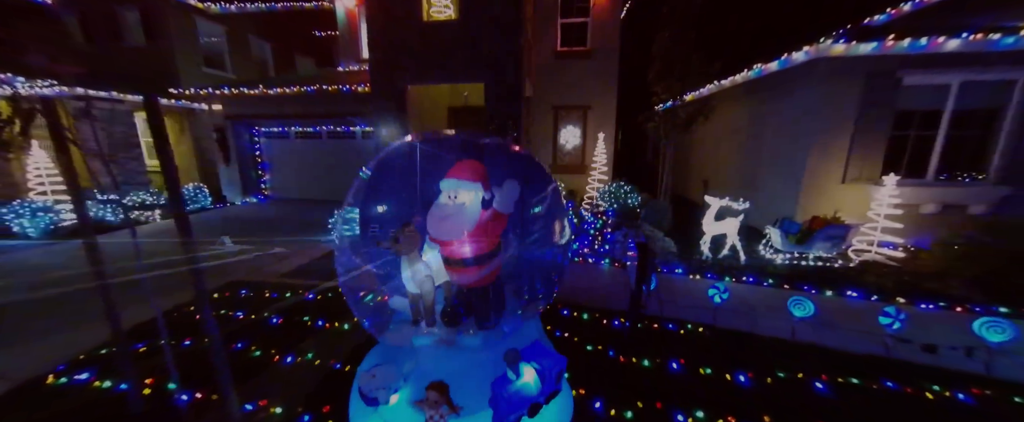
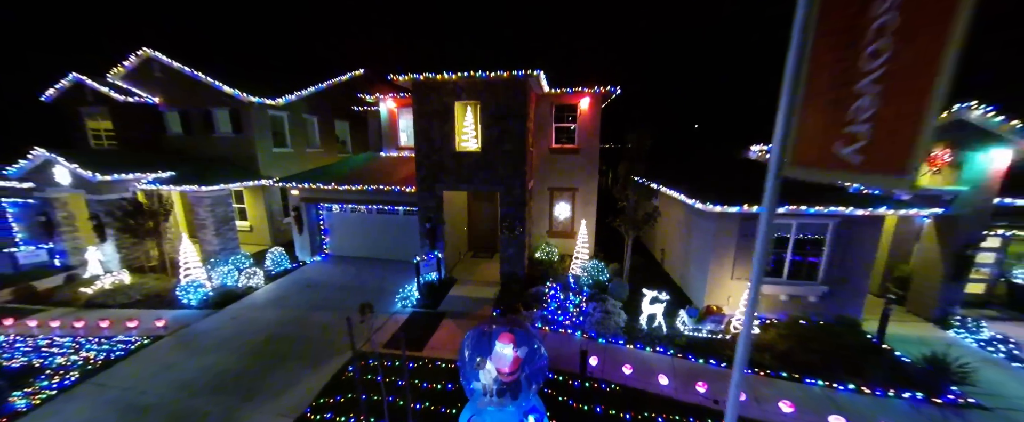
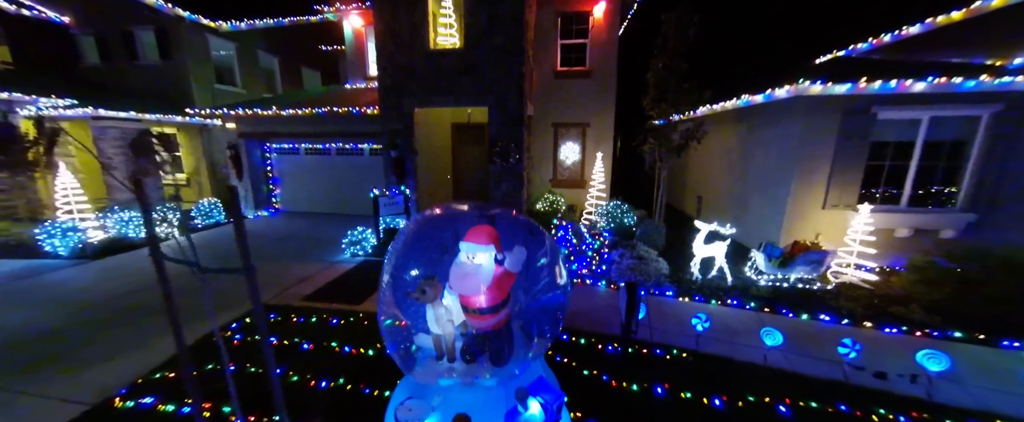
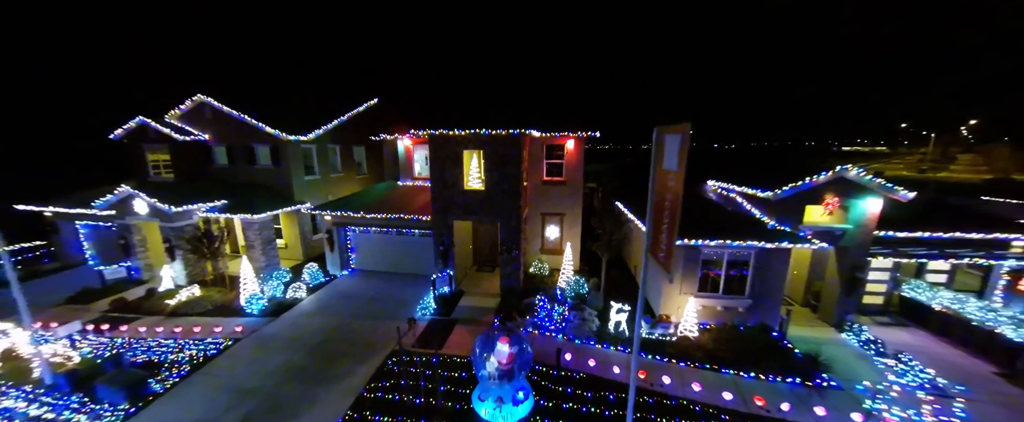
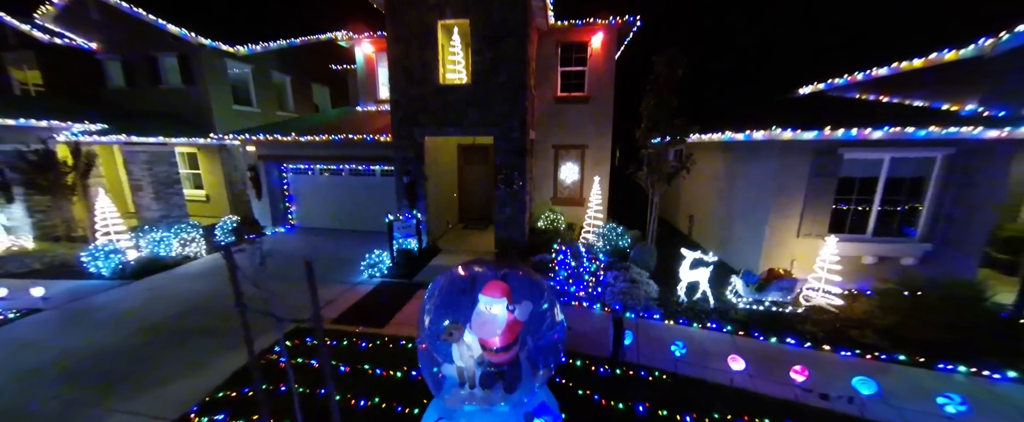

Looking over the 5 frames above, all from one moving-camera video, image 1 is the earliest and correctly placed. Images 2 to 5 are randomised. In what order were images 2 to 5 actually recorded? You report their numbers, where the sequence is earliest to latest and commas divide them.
3, 5, 2, 4
